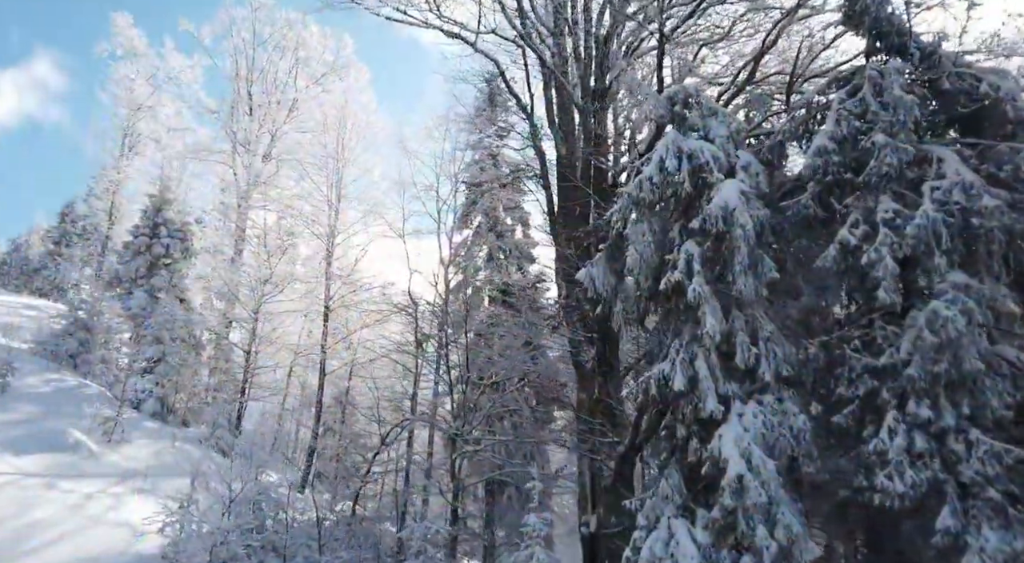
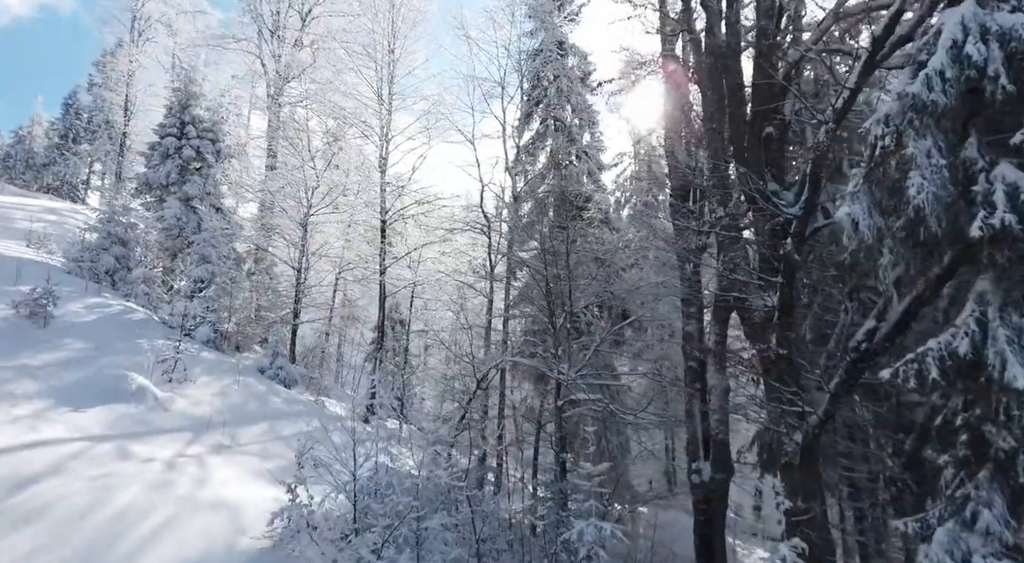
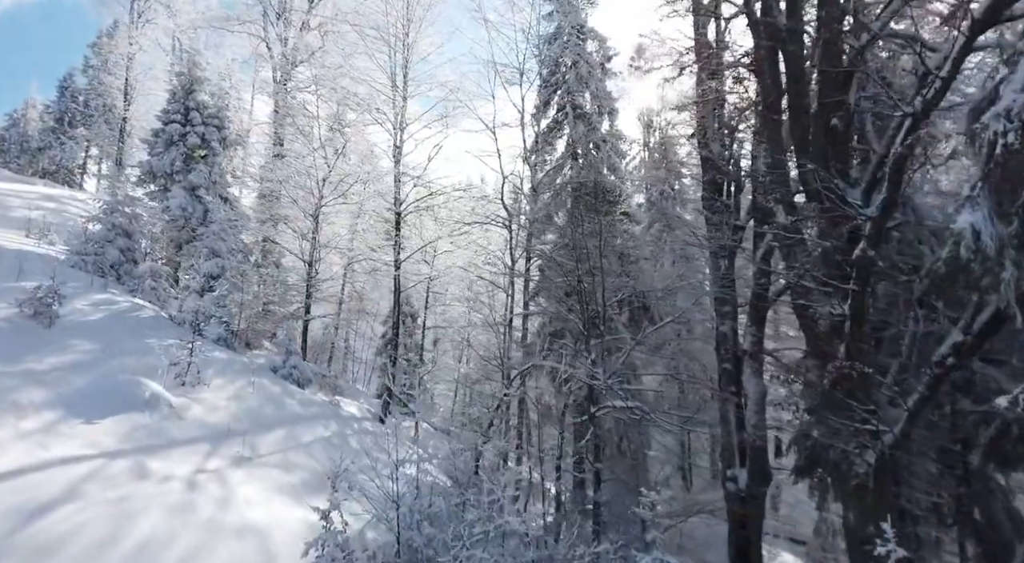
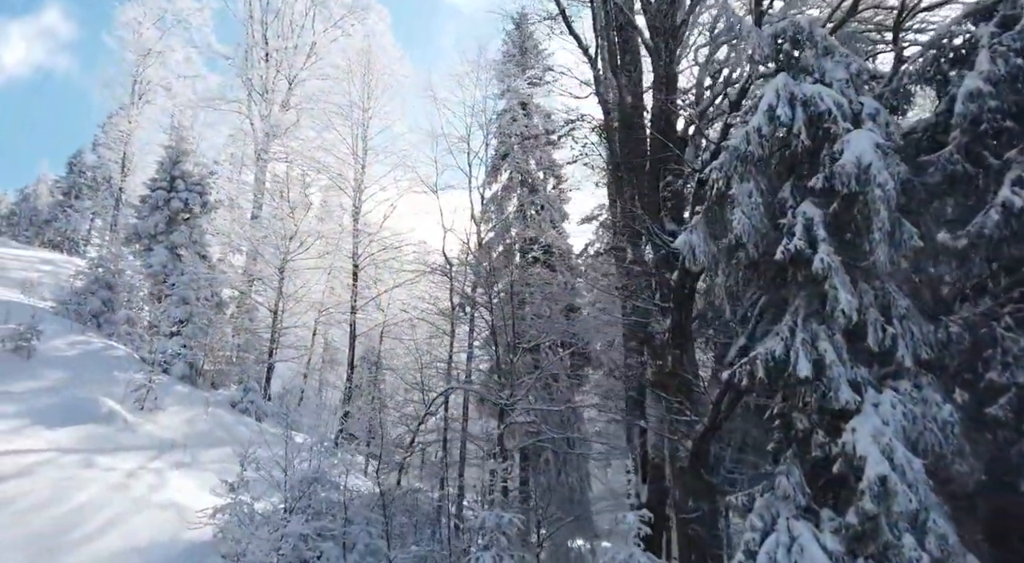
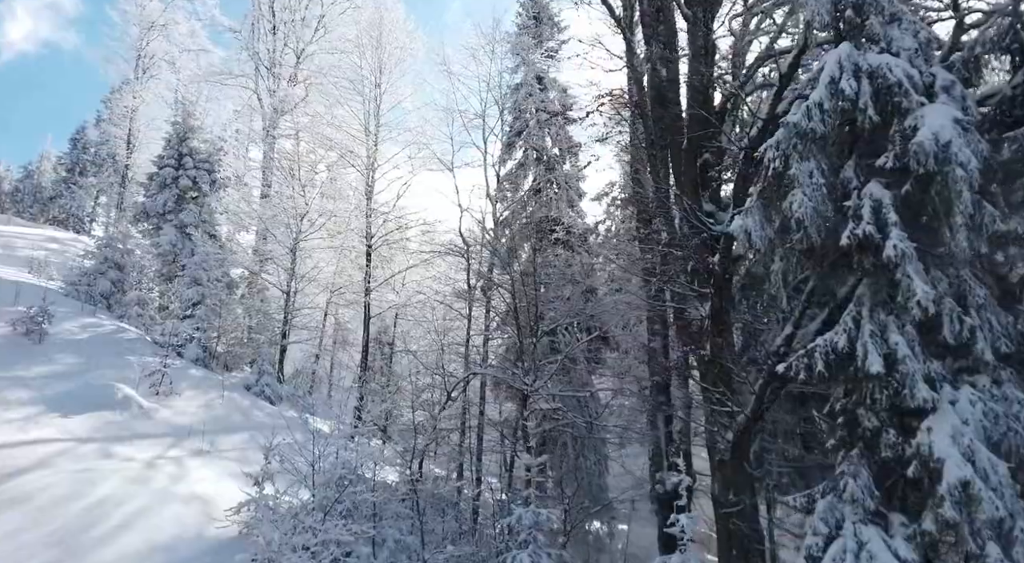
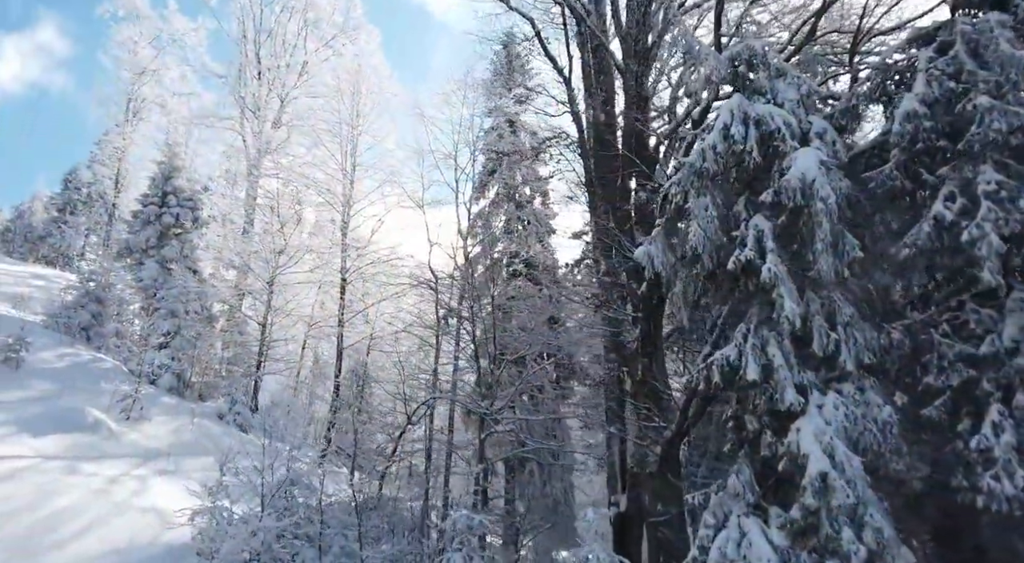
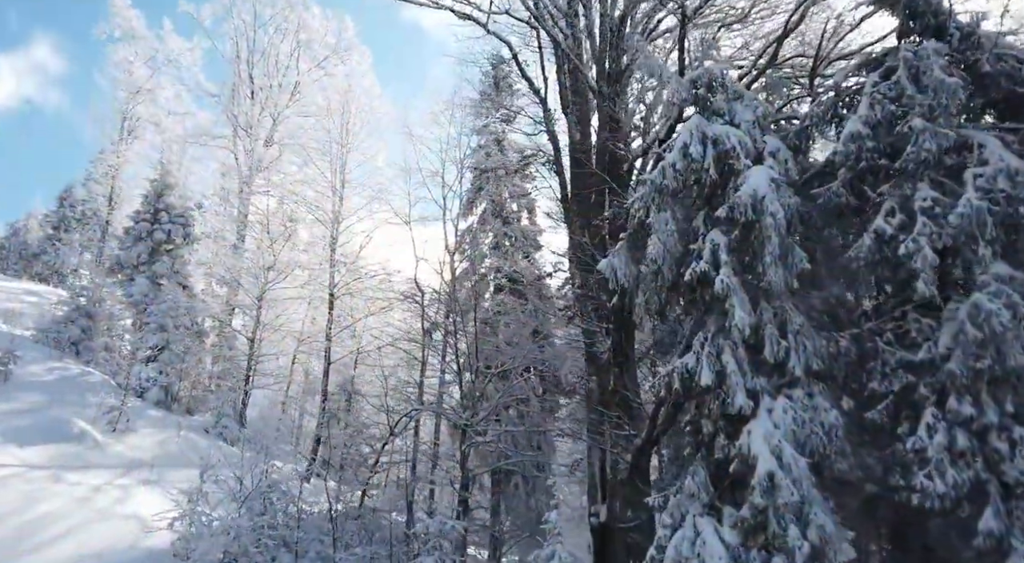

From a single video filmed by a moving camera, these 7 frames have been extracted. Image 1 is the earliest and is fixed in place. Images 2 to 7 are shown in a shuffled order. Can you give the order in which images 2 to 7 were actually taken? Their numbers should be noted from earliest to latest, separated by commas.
7, 6, 4, 5, 2, 3
